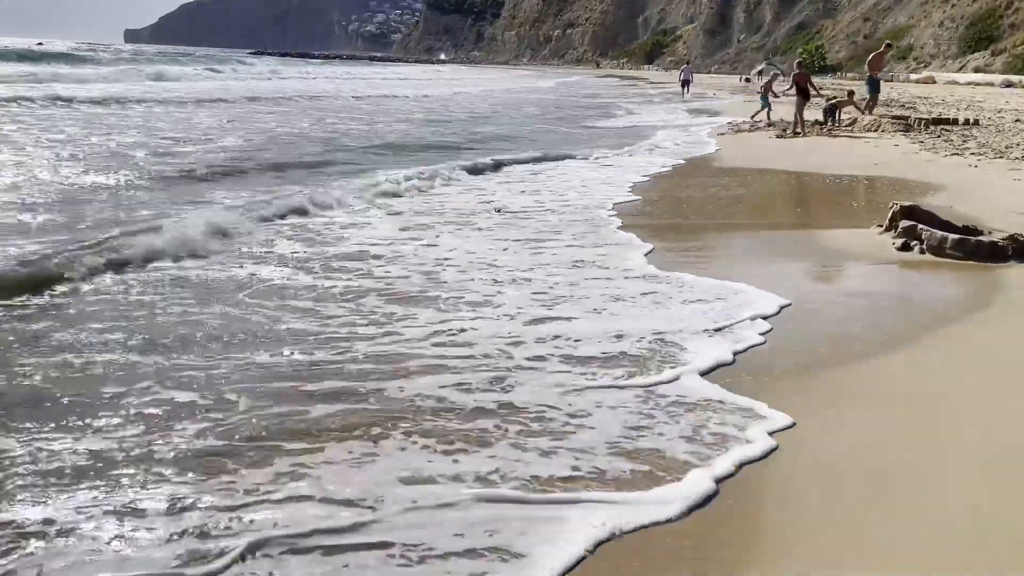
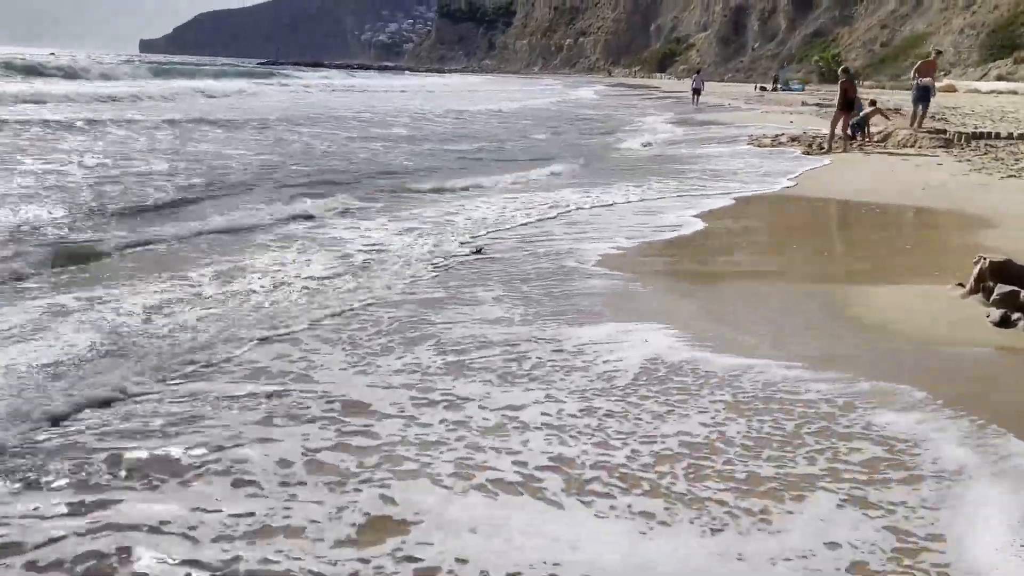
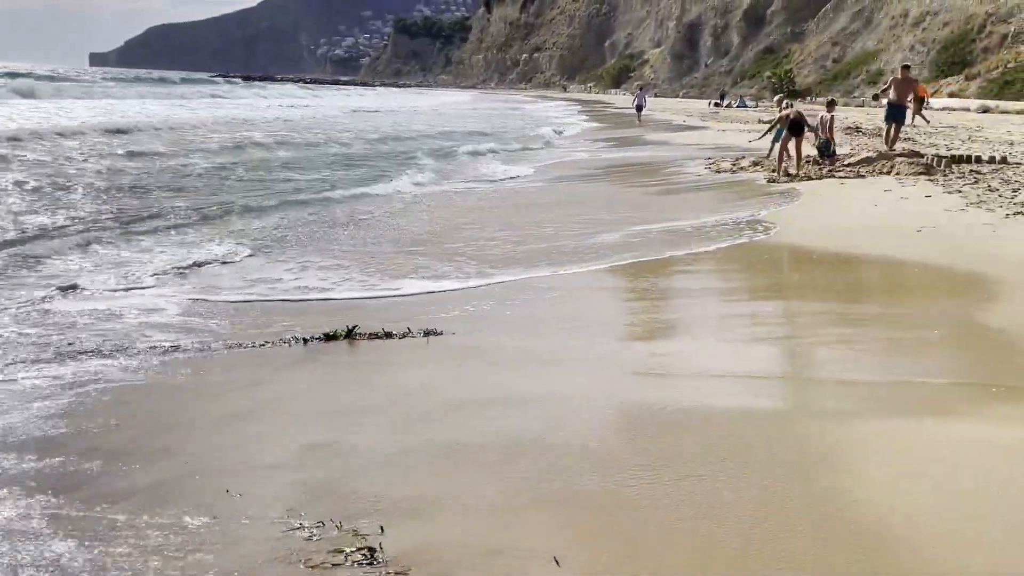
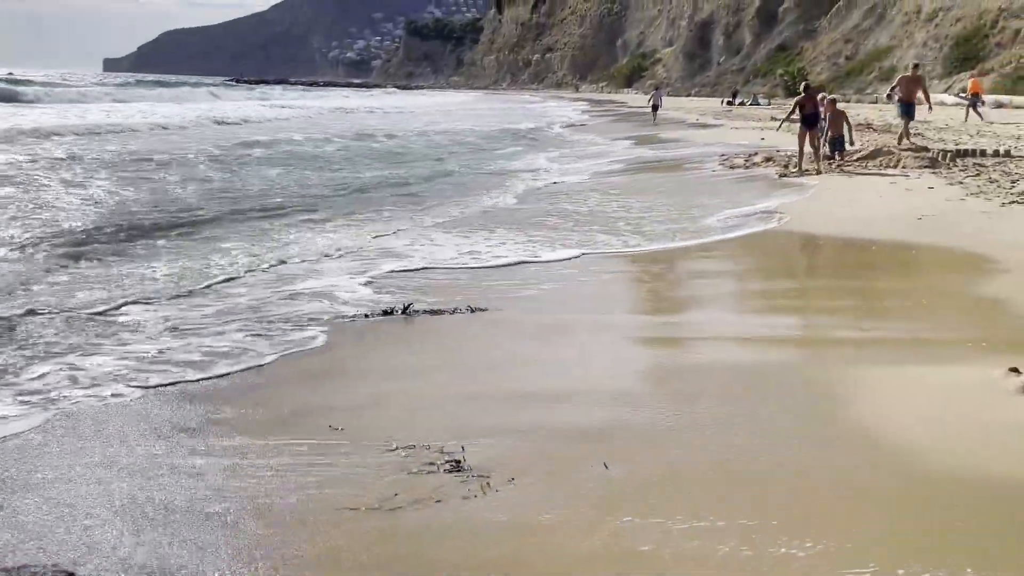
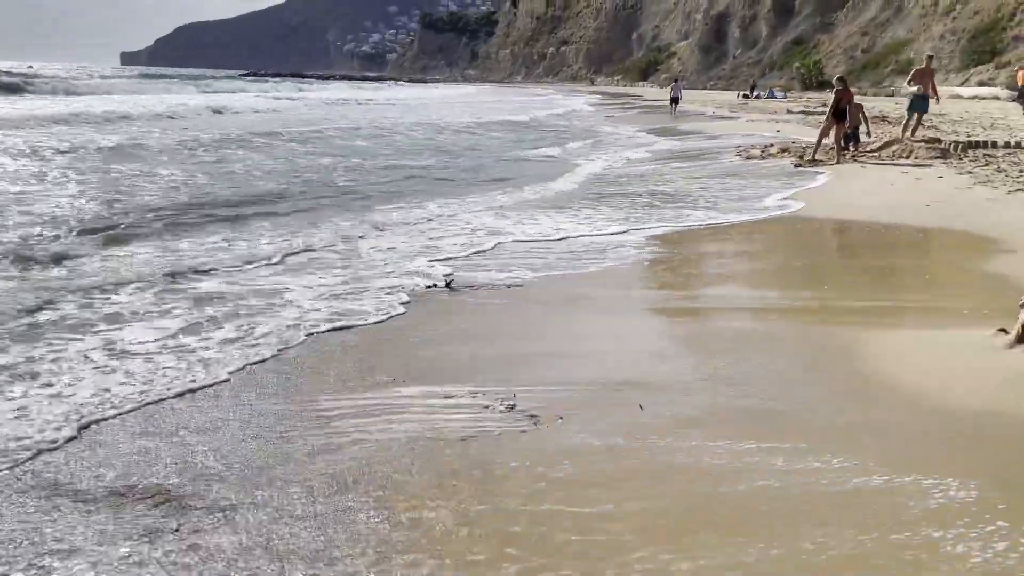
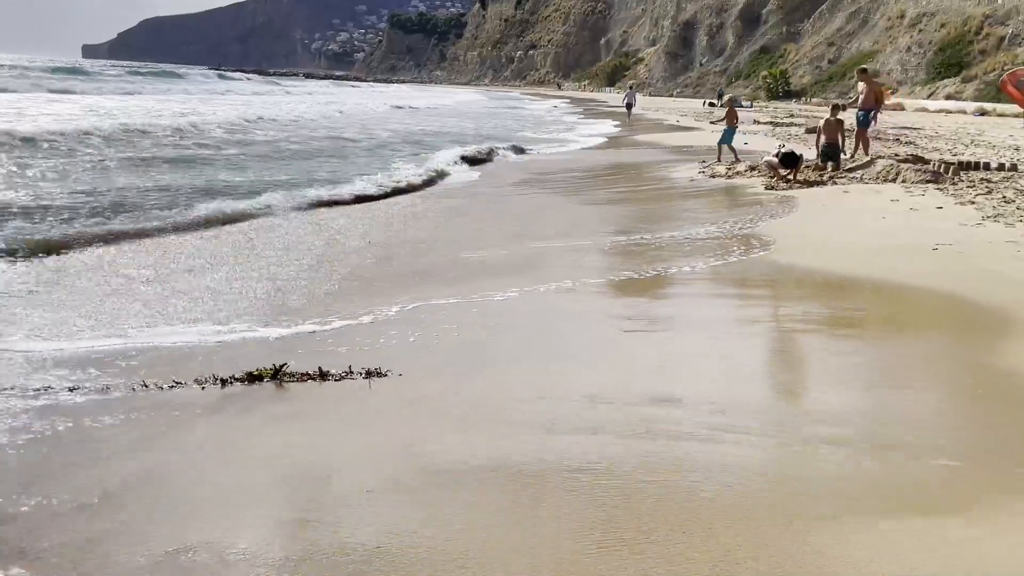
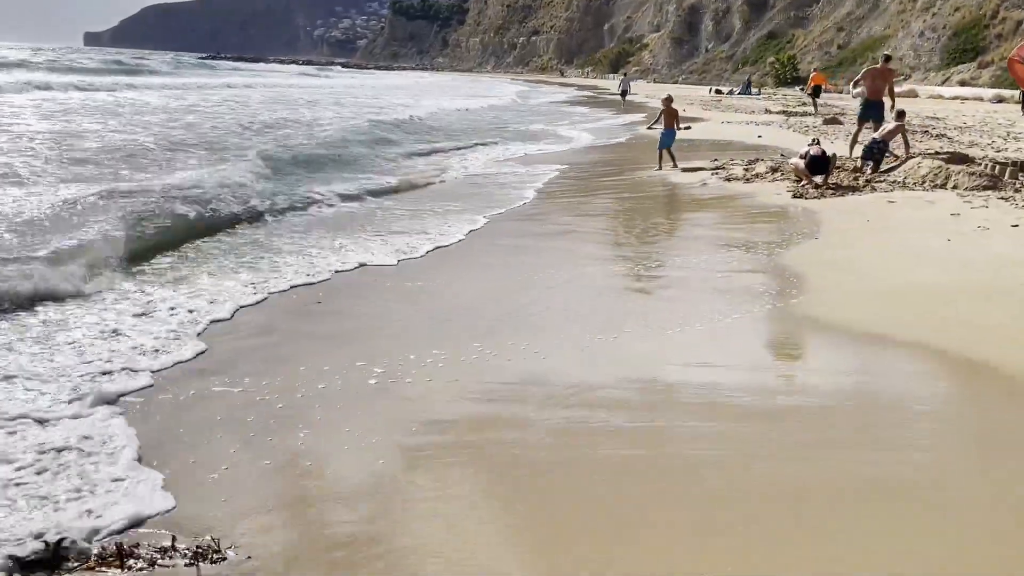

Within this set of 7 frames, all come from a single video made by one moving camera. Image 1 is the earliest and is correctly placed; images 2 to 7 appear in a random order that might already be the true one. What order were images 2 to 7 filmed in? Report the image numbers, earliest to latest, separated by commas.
2, 5, 4, 3, 6, 7
